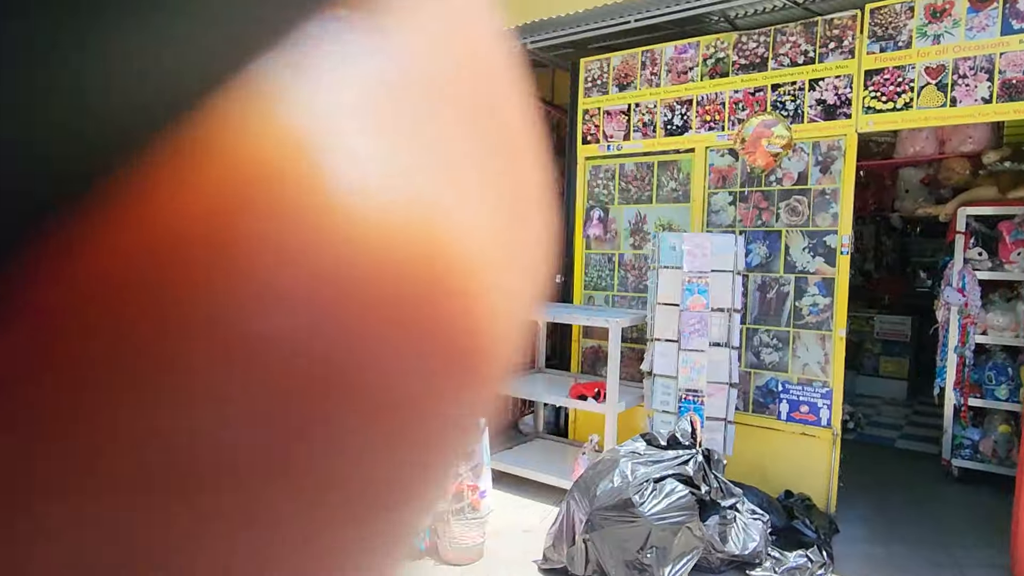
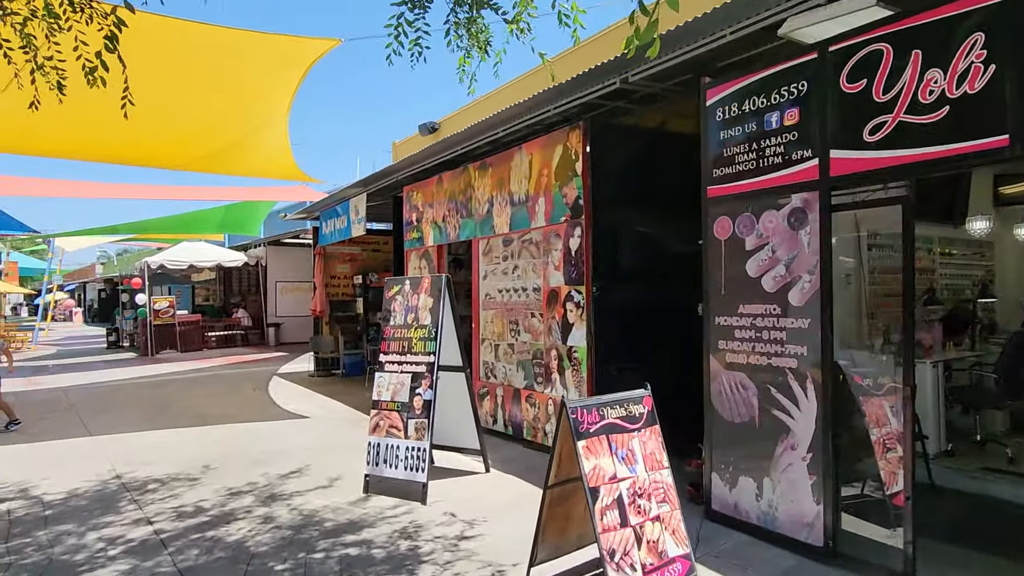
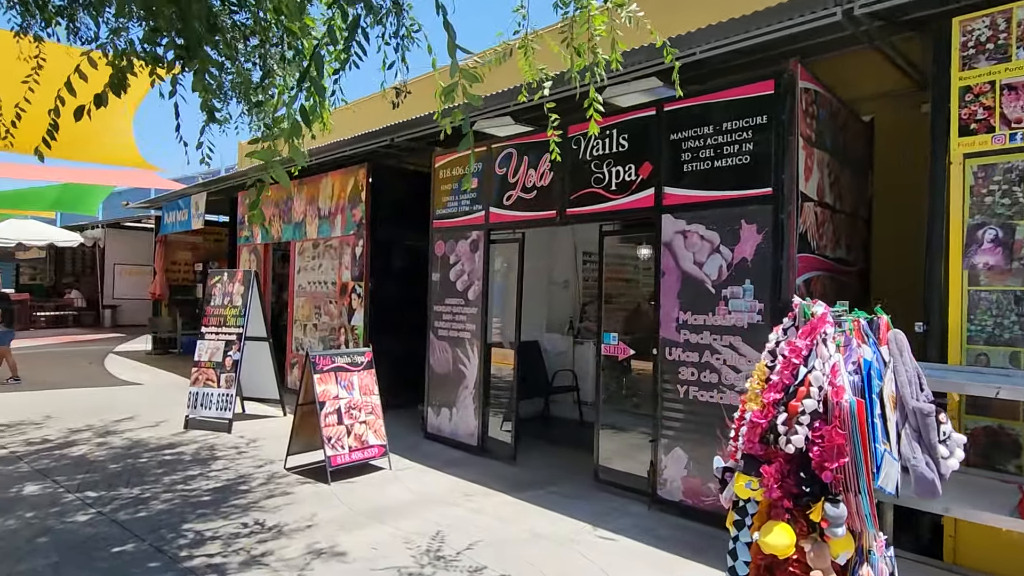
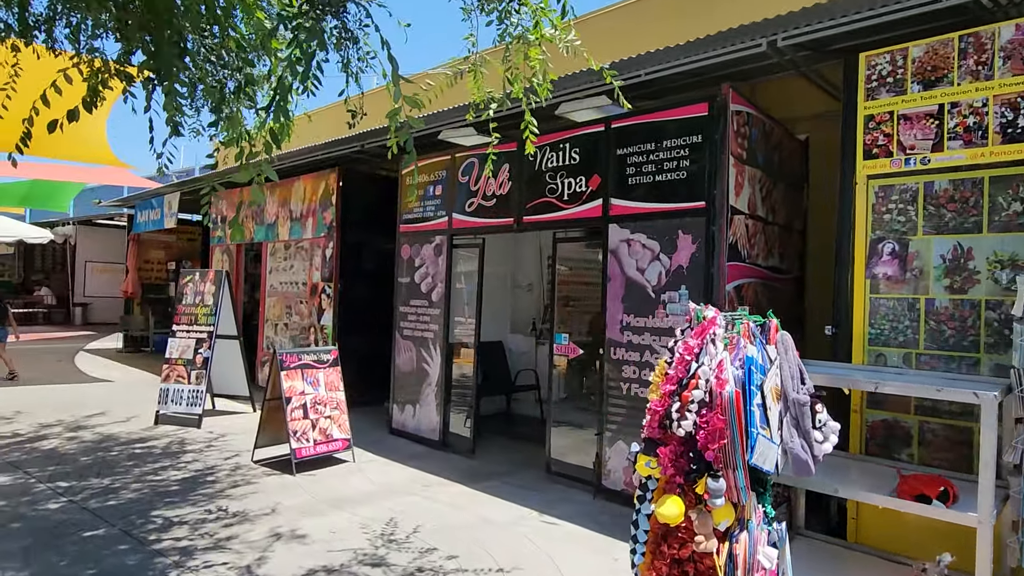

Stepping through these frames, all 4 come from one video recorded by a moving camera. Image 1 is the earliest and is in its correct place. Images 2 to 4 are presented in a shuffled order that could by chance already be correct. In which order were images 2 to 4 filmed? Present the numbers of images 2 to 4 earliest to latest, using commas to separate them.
4, 3, 2
